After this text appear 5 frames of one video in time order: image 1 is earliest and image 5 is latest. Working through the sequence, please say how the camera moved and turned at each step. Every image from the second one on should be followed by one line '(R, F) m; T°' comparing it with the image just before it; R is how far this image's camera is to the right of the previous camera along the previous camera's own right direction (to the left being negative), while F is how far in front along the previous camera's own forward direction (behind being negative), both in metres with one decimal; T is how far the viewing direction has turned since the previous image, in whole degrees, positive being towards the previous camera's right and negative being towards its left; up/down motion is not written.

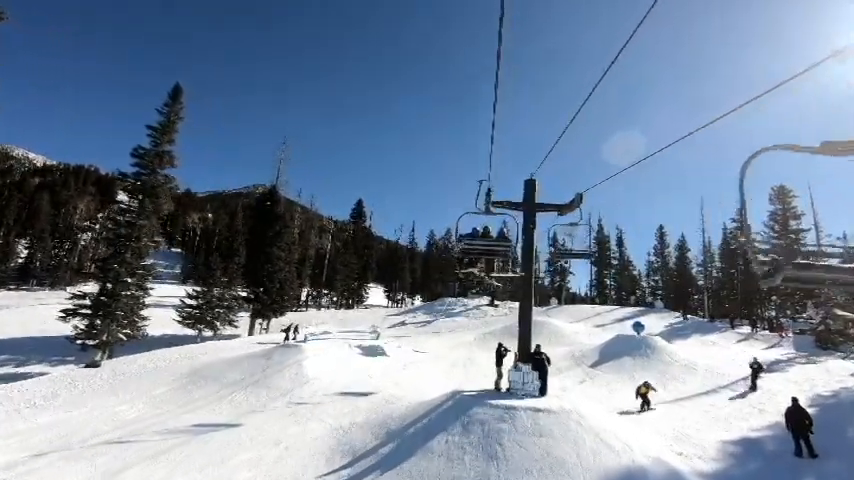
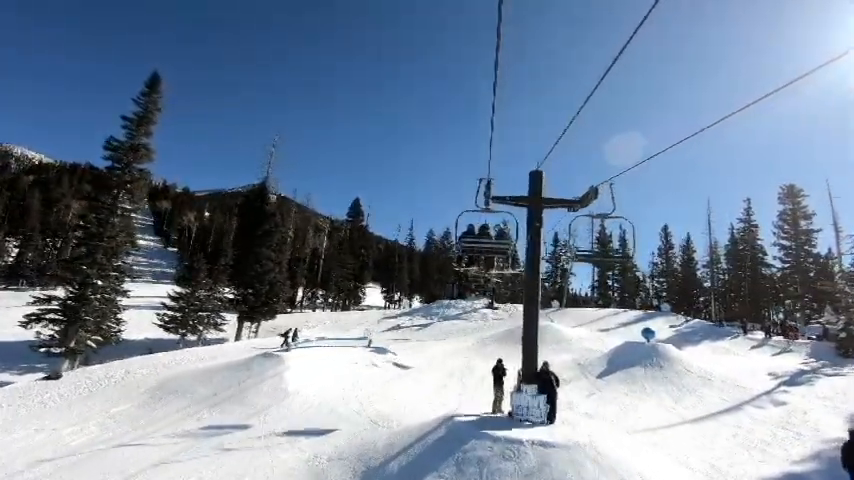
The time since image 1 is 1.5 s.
(+0.3, +2.2) m; 0°
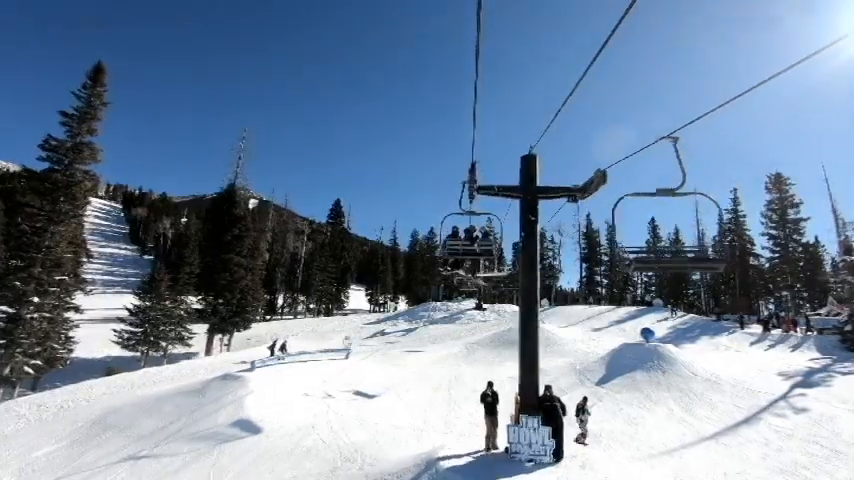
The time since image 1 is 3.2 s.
(+0.3, +2.5) m; +2°
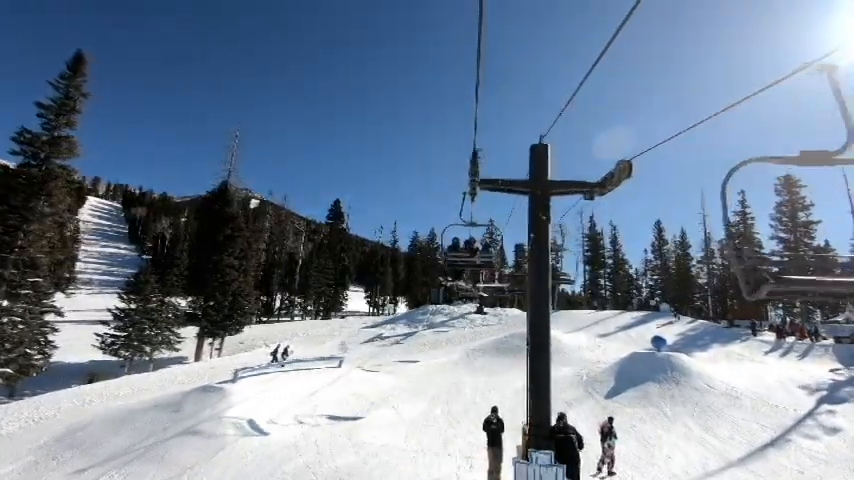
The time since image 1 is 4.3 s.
(+0.2, +1.6) m; 0°
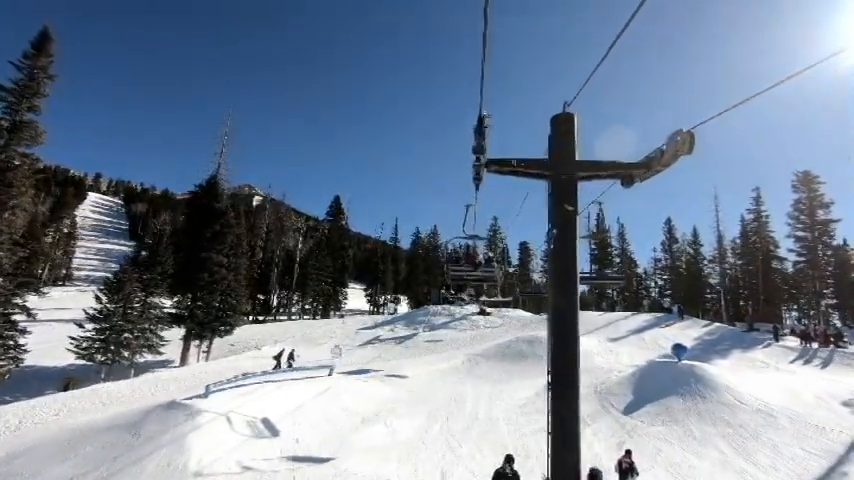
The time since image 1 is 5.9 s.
(+0.2, +2.3) m; 0°
